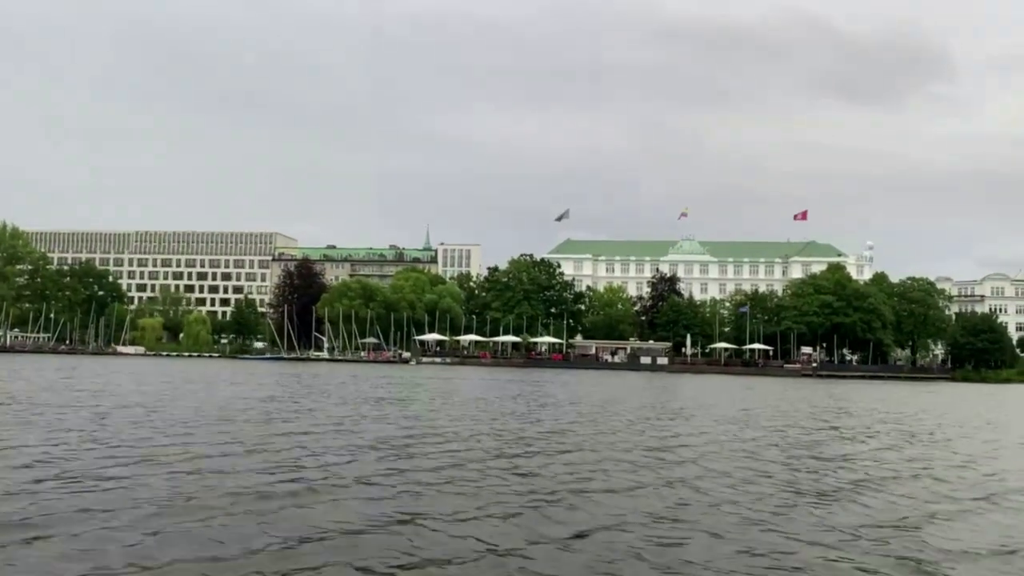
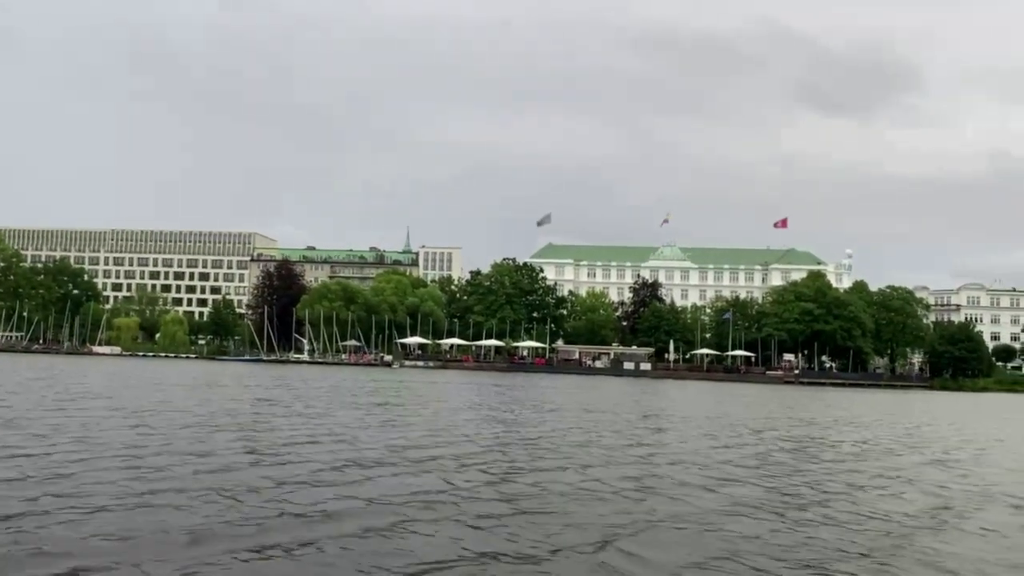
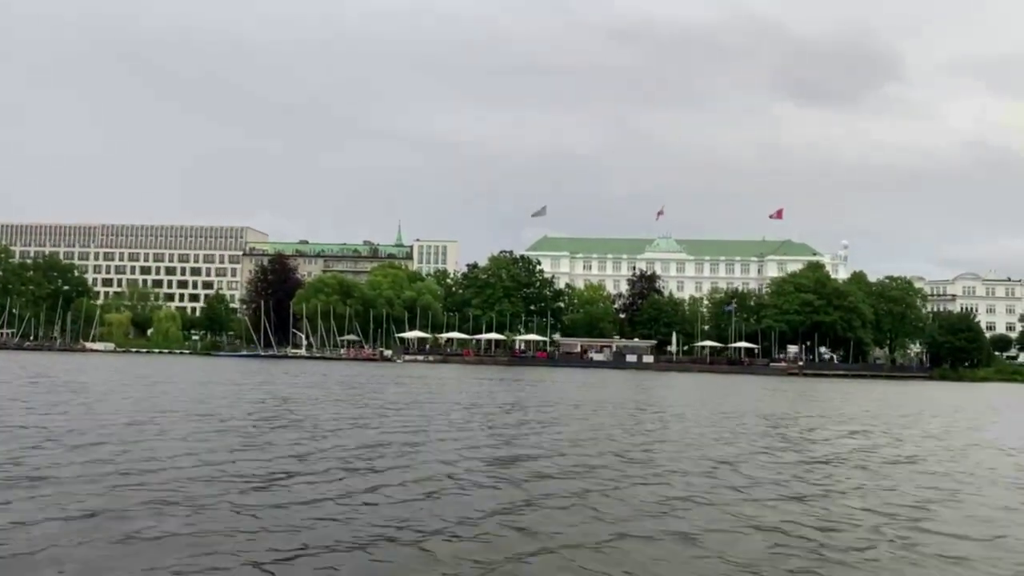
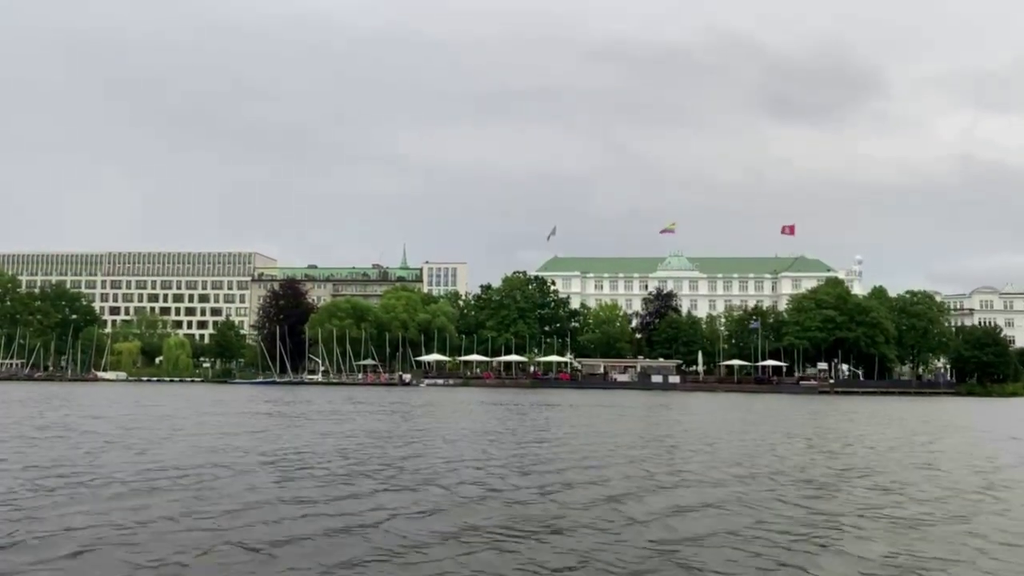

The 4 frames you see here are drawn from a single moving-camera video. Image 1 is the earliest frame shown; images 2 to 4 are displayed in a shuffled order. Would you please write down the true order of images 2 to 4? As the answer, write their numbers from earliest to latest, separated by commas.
2, 3, 4
